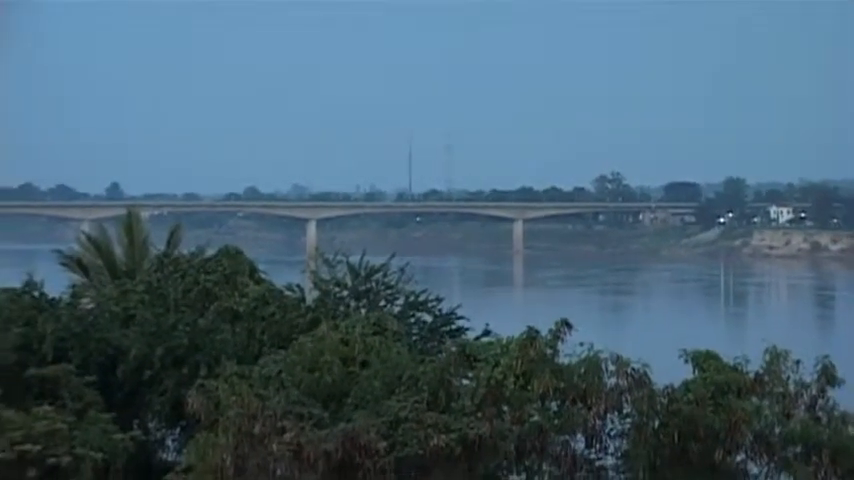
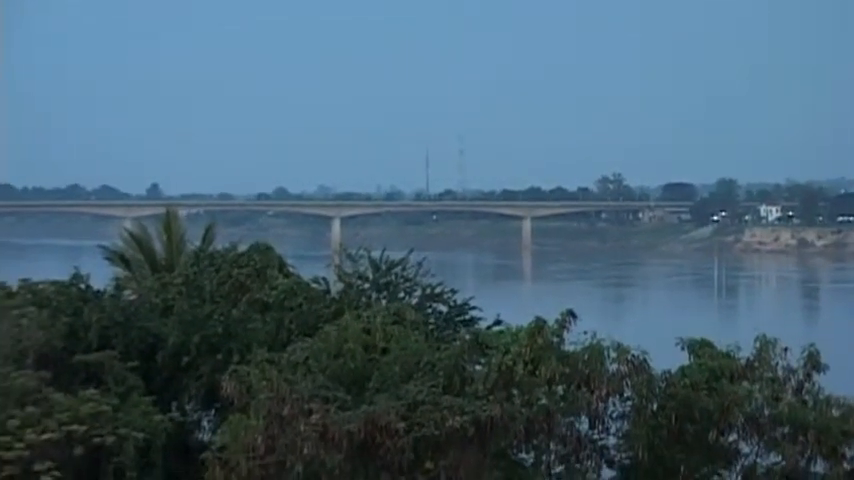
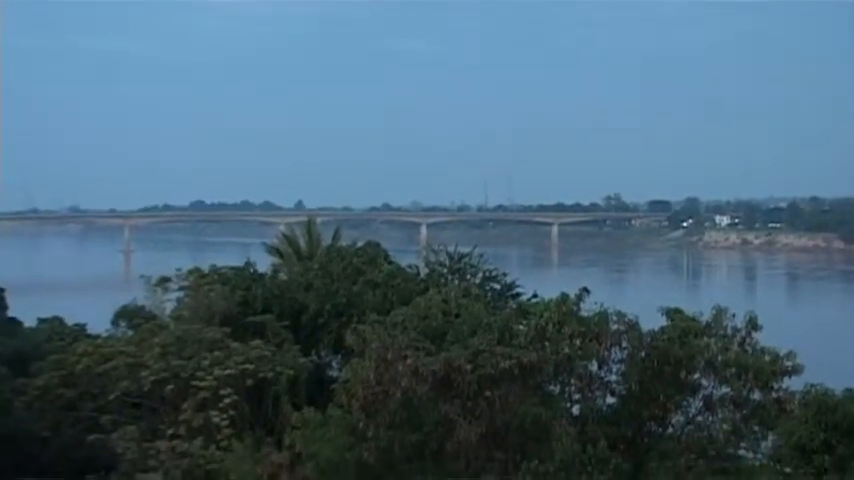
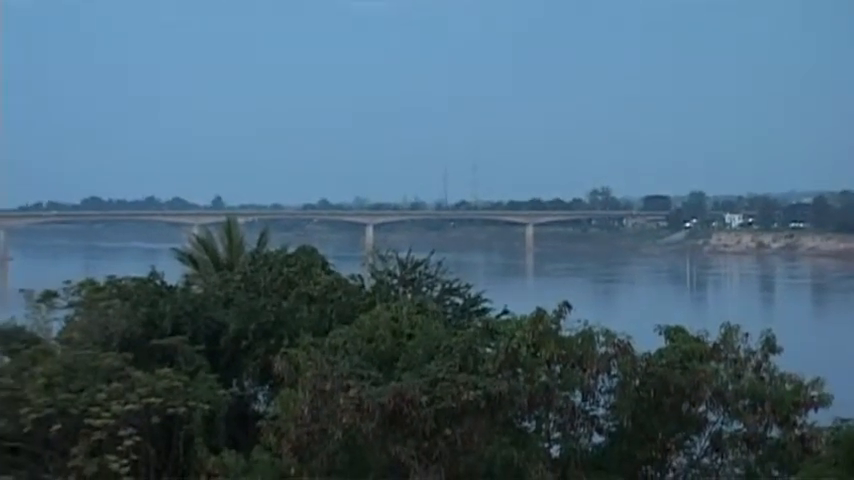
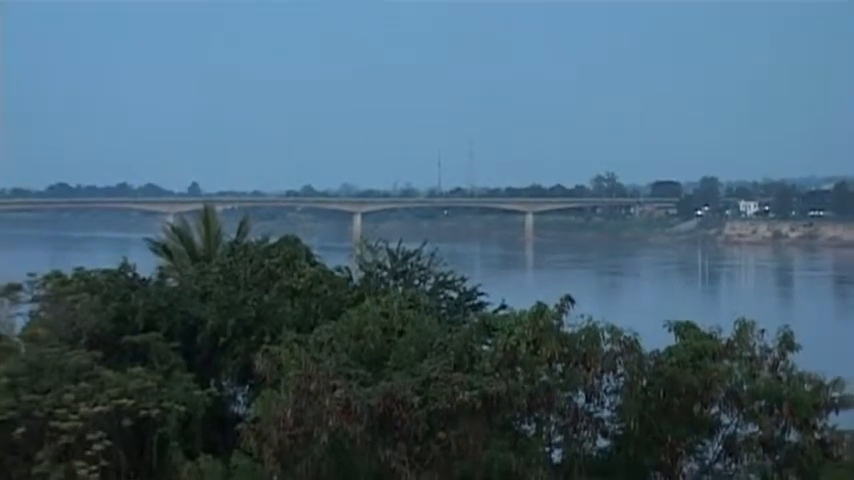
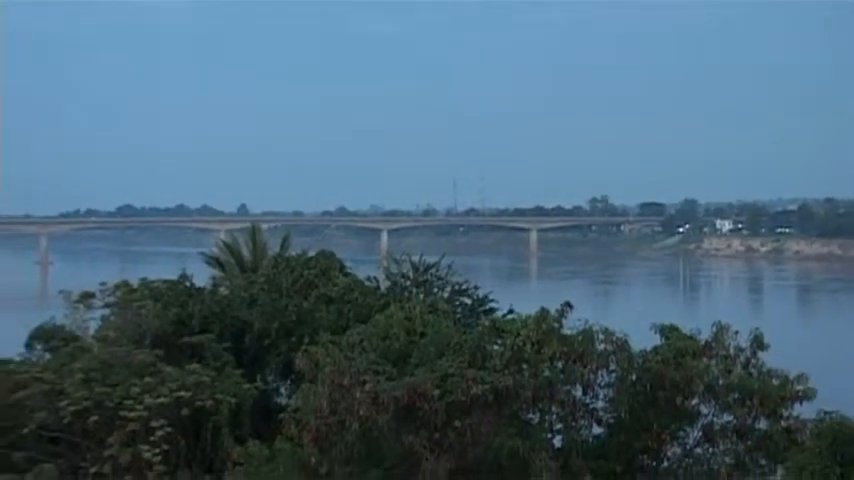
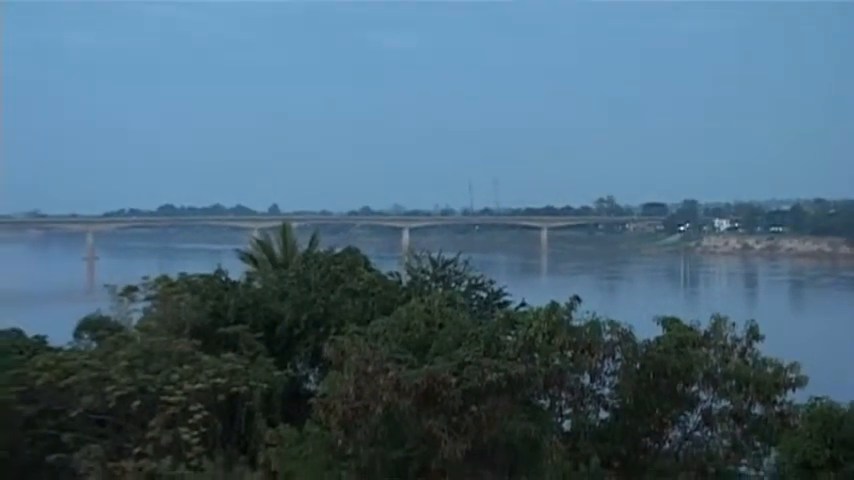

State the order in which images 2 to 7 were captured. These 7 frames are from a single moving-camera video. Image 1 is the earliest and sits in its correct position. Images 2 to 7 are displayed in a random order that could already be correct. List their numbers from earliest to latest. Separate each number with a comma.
2, 5, 4, 6, 7, 3
